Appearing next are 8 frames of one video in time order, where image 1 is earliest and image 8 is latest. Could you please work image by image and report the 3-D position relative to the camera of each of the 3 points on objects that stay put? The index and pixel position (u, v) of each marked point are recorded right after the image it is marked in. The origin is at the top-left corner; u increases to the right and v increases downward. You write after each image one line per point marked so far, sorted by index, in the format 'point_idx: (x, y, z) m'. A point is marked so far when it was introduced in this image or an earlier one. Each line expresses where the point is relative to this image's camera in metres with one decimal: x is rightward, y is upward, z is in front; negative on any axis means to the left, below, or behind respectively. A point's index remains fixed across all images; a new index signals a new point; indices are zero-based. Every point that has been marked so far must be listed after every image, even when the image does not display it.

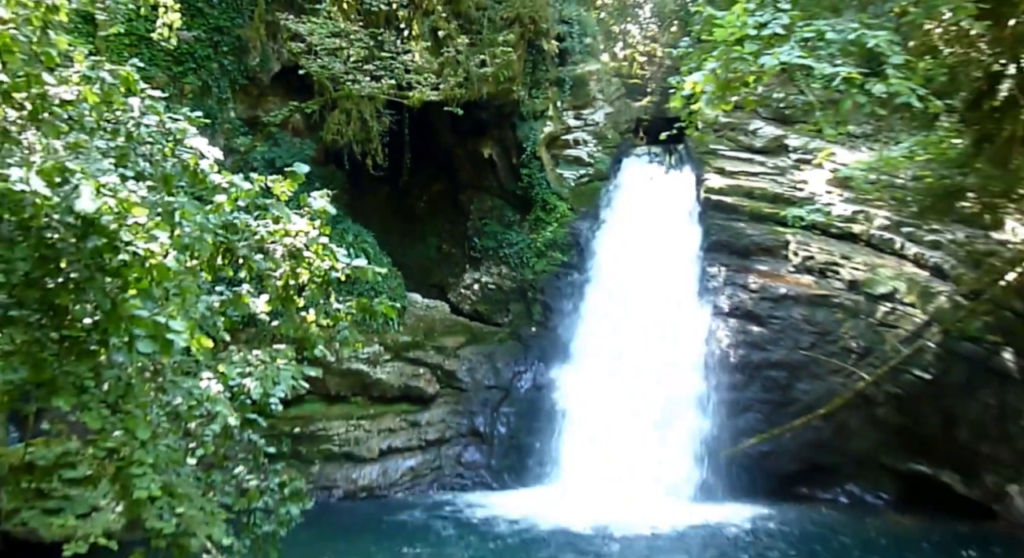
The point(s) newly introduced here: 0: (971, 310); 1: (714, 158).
0: (+3.6, -0.2, +6.3) m
1: (+3.6, +2.2, +14.9) m
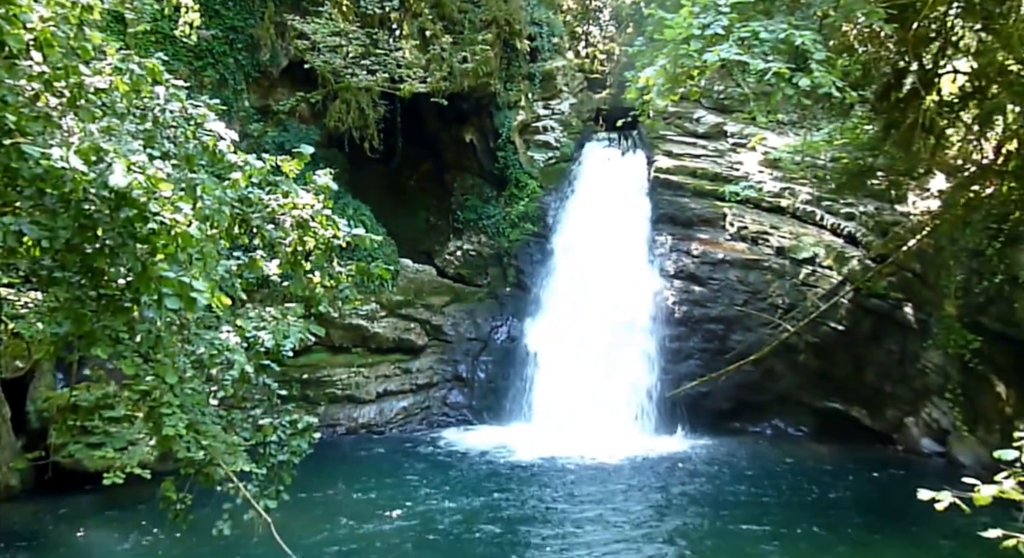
0: (+3.4, +0.1, +7.5) m
1: (+3.3, +2.7, +16.0) m
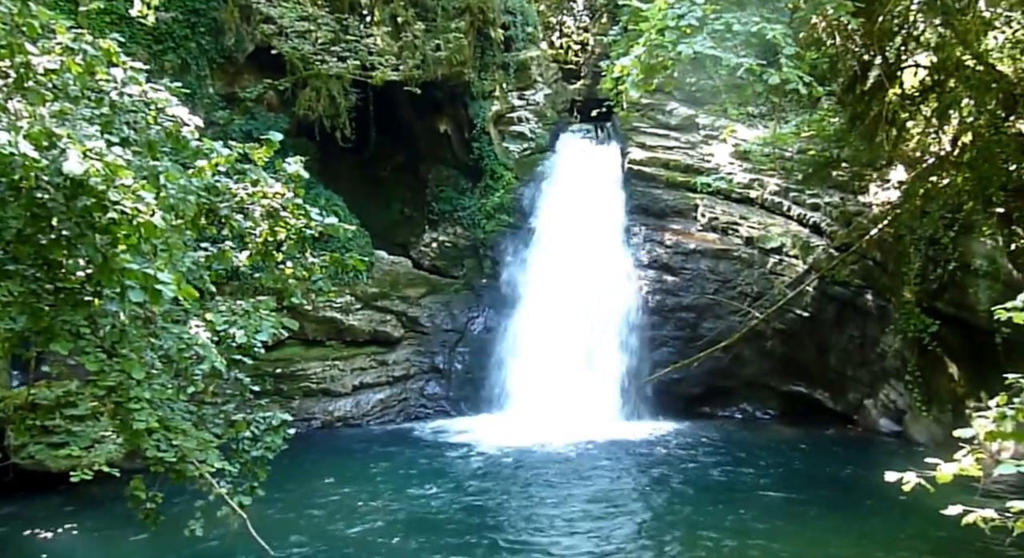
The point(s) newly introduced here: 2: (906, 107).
0: (+3.2, +0.2, +7.8) m
1: (+2.4, +3.2, +16.1) m
2: (+3.7, +1.6, +7.4) m
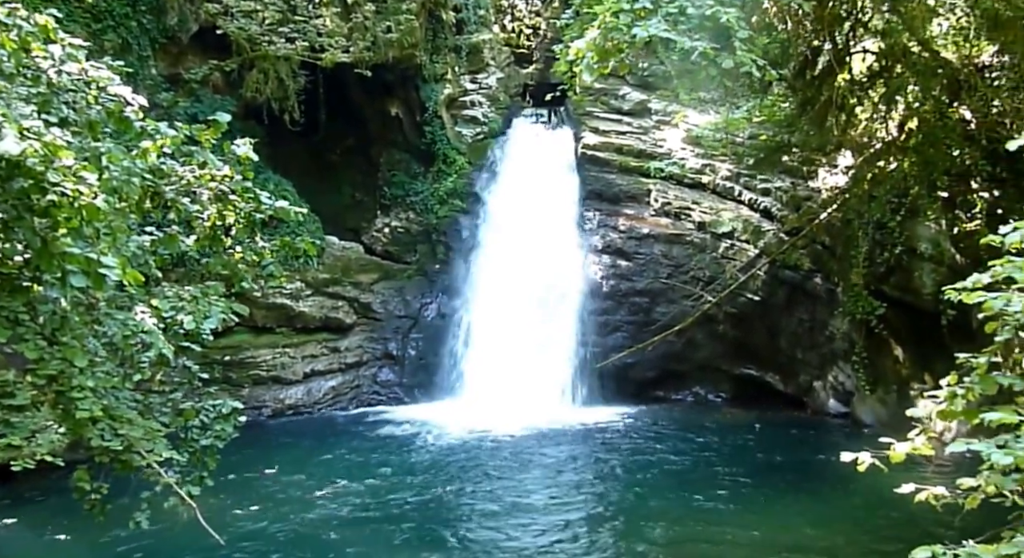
0: (+2.8, +0.4, +7.9) m
1: (+1.6, +3.5, +16.1) m
2: (+3.2, +1.8, +7.5) m
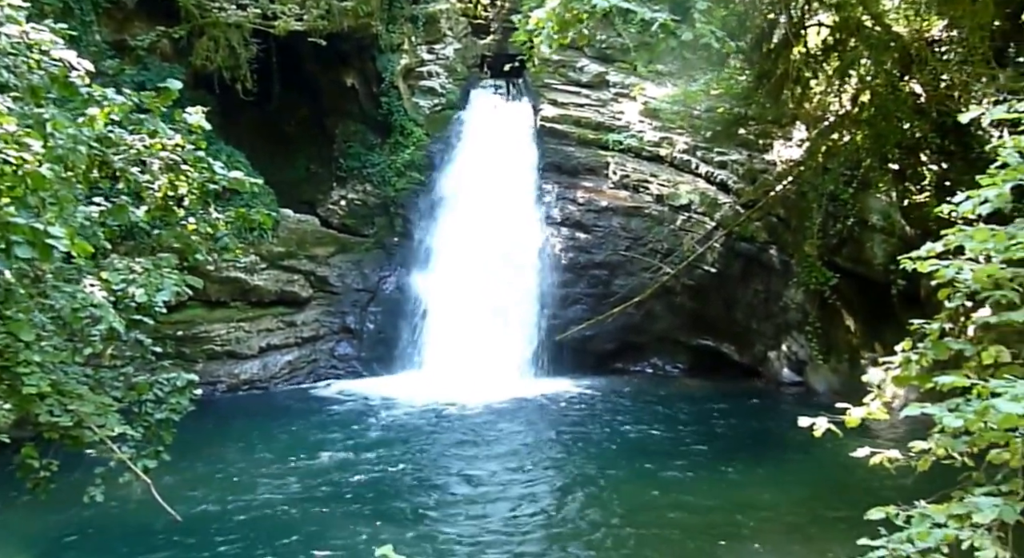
0: (+2.3, +0.6, +8.0) m
1: (+0.7, +3.9, +16.1) m
2: (+2.8, +2.0, +7.6) m
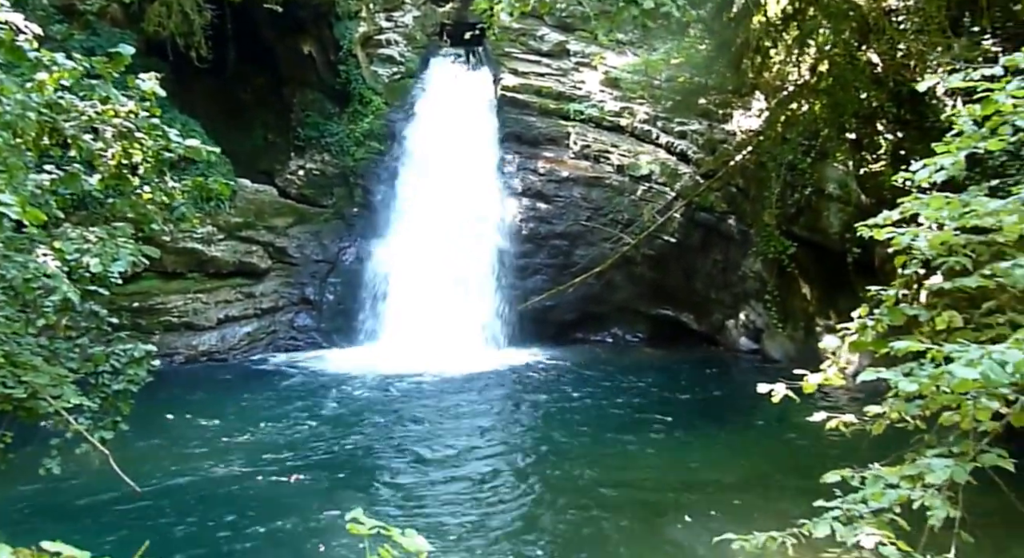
0: (+2.0, +0.9, +8.0) m
1: (+0.1, +4.4, +16.0) m
2: (+2.4, +2.3, +7.6) m
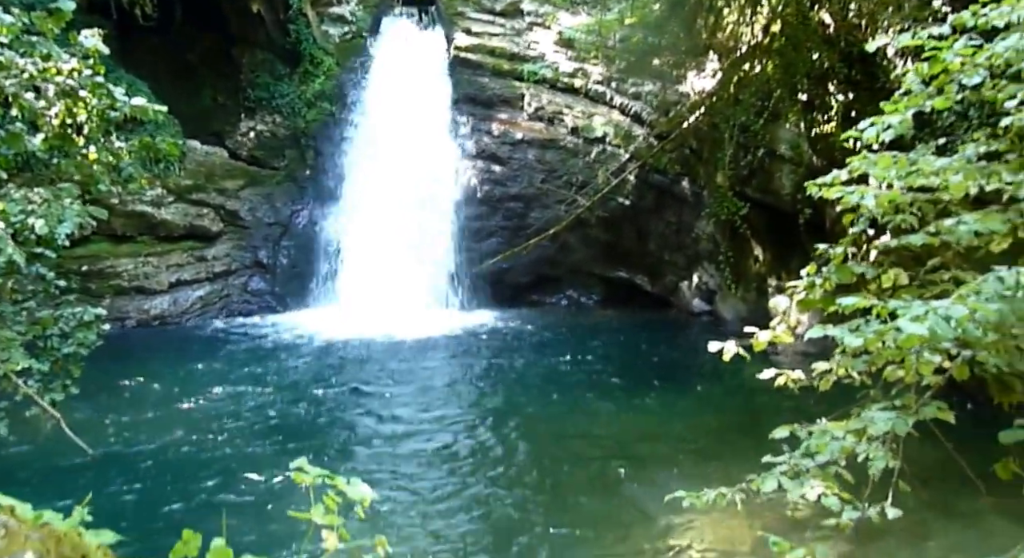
0: (+1.5, +1.3, +8.0) m
1: (-0.6, +5.1, +15.8) m
2: (+2.0, +2.7, +7.6) m
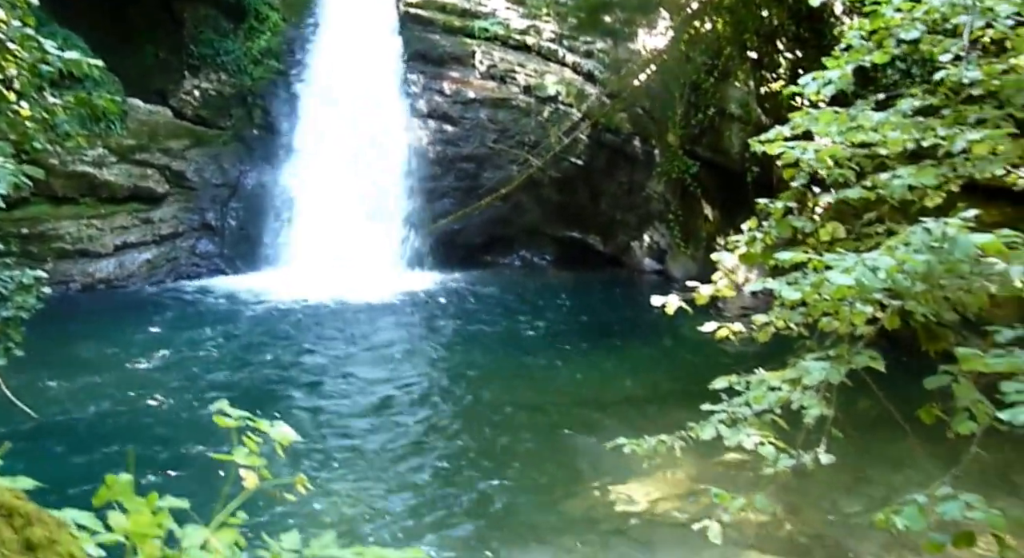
0: (+1.0, +1.7, +8.0) m
1: (-1.5, +5.7, +15.6) m
2: (+1.5, +3.1, +7.6) m
